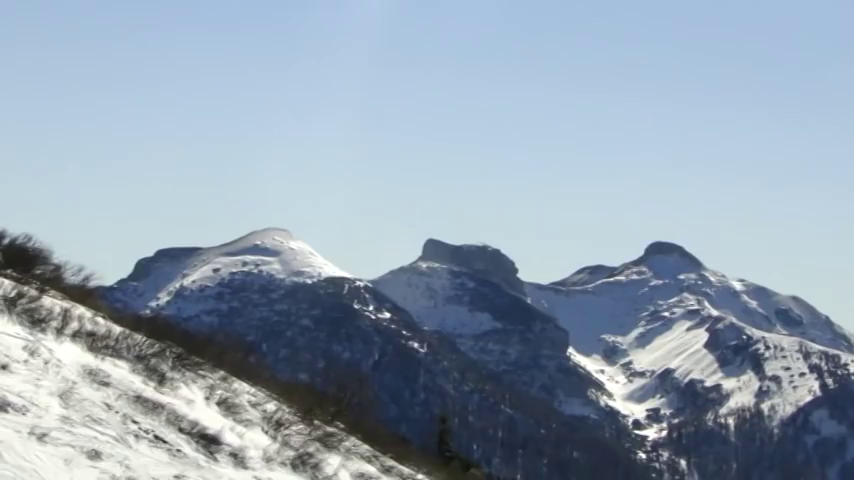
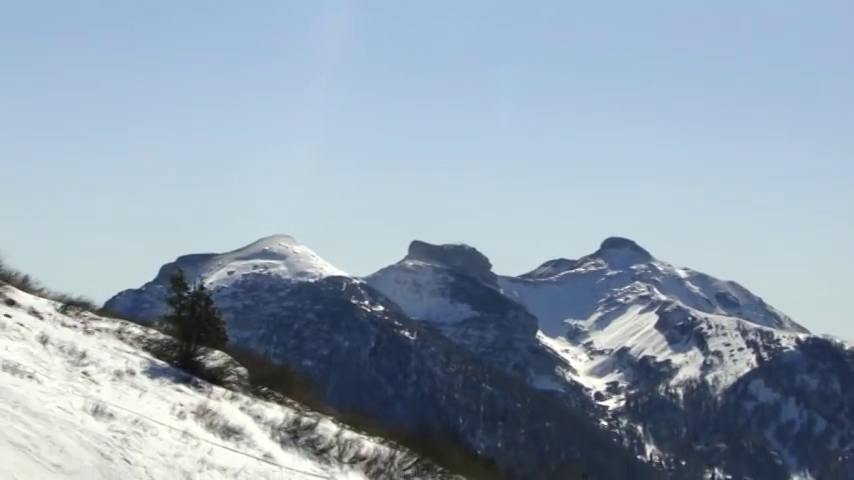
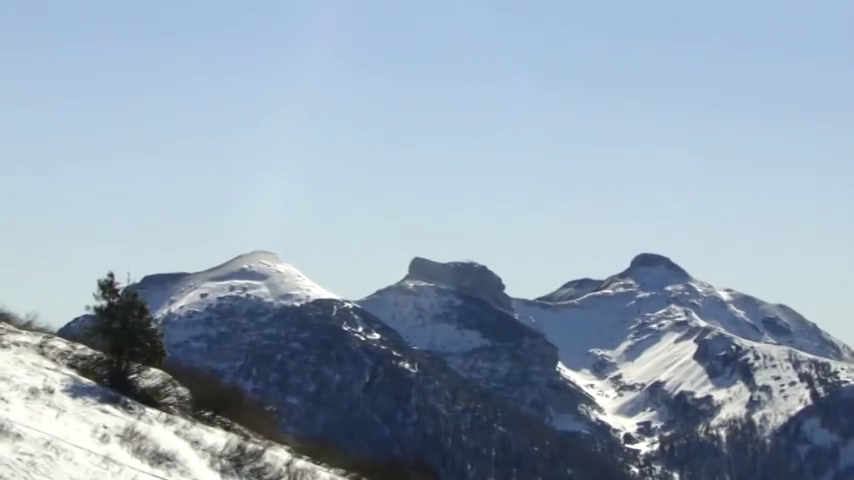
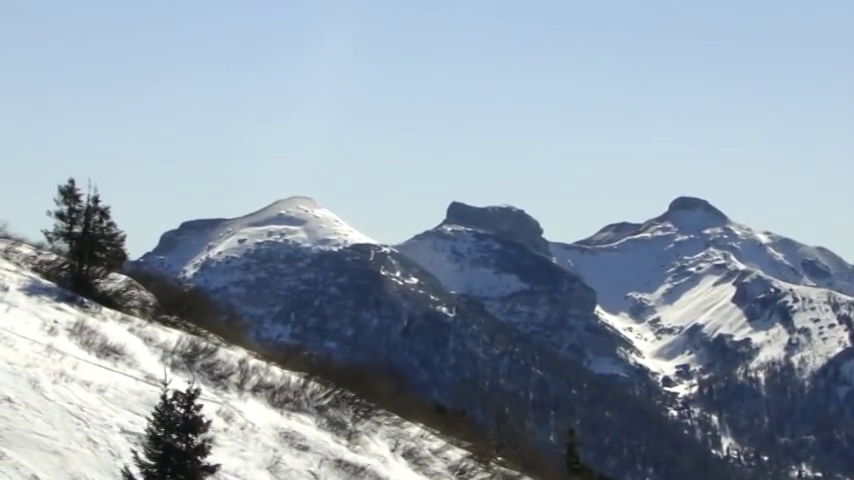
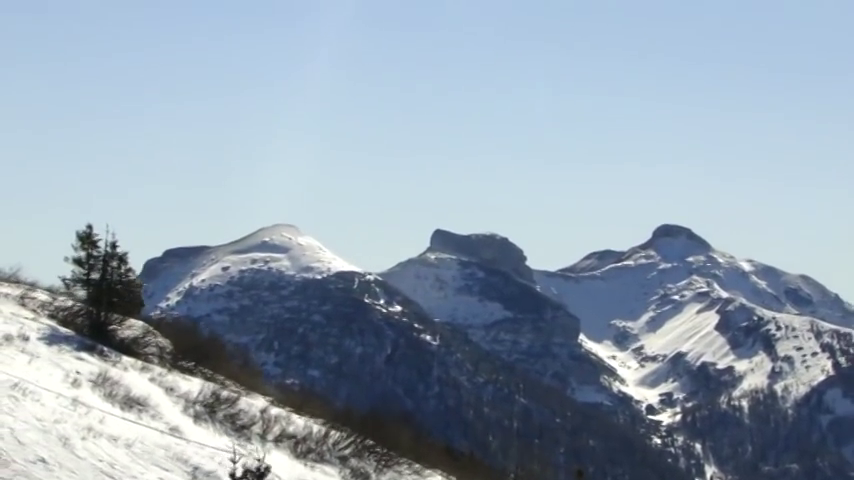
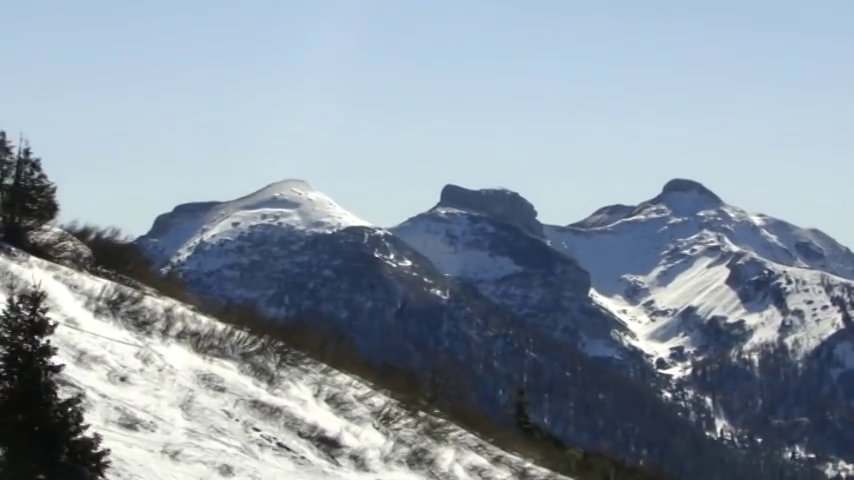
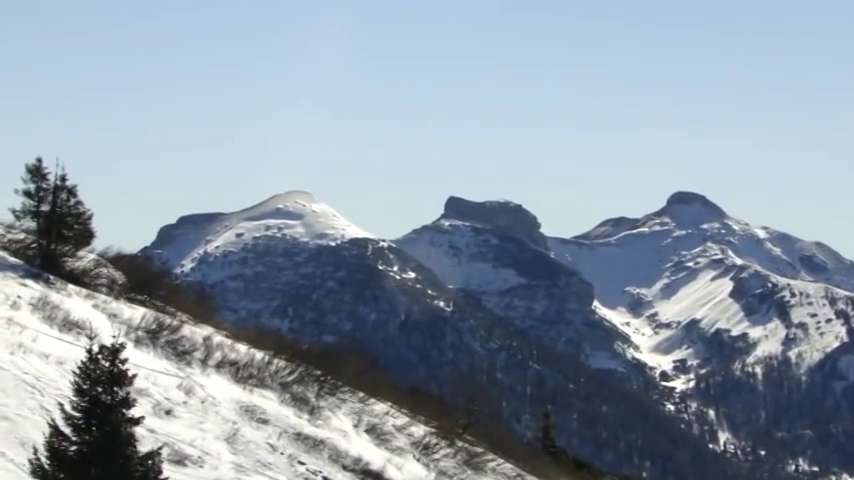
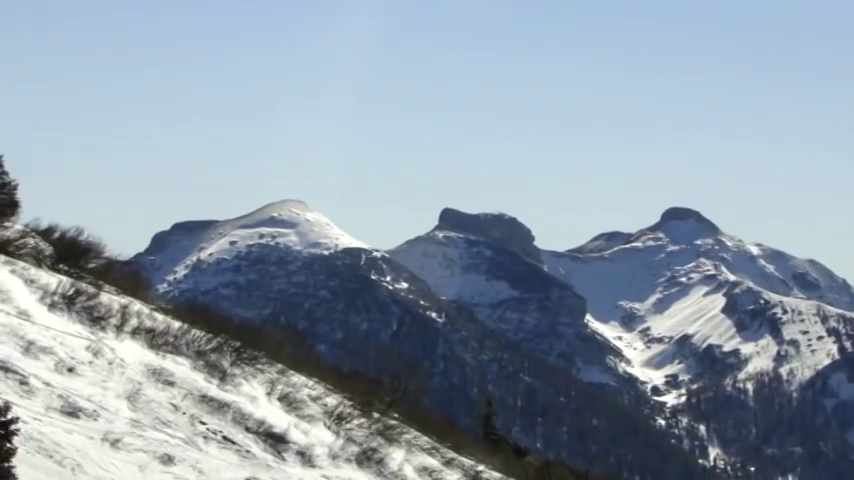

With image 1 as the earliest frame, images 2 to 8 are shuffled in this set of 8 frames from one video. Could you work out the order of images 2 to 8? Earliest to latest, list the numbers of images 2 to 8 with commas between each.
8, 6, 7, 4, 5, 3, 2
